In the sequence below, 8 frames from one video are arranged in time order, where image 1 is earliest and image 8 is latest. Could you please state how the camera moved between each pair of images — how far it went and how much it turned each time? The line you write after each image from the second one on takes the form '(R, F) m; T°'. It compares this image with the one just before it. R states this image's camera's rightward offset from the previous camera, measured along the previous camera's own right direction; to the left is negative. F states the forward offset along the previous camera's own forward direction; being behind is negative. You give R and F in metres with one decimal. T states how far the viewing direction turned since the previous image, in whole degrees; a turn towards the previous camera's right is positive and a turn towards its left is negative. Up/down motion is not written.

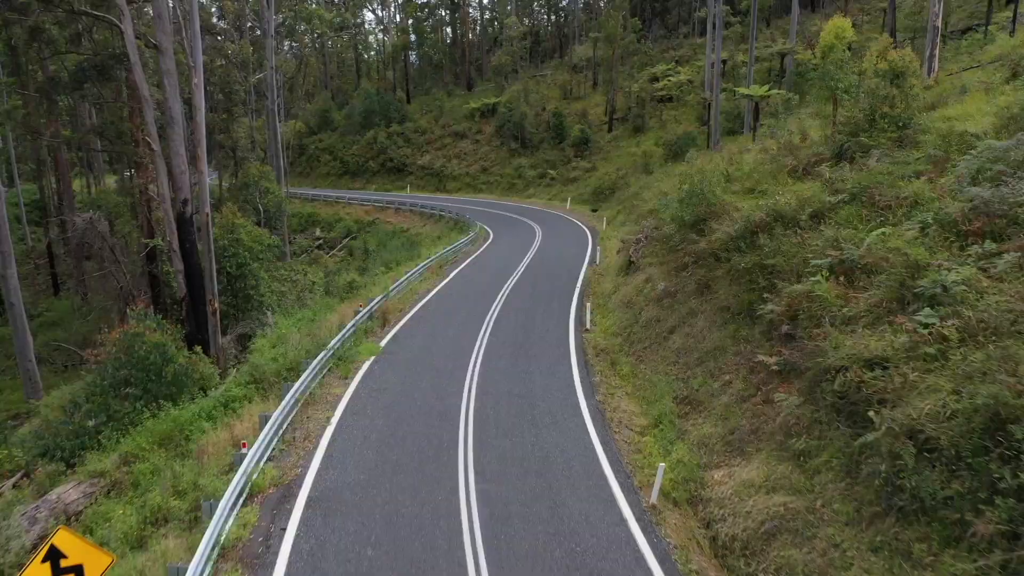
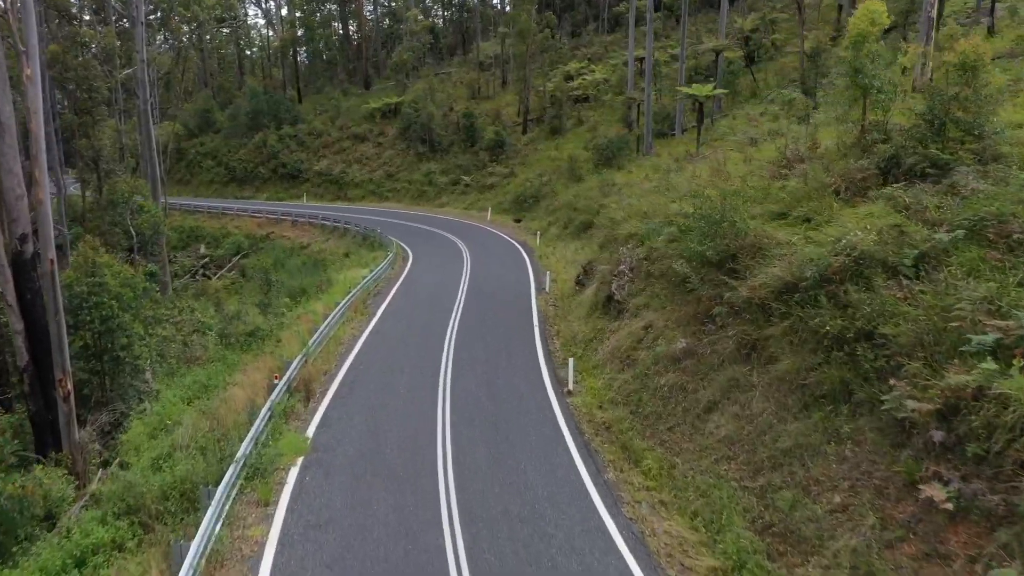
(-1.1, +3.7) m; +7°
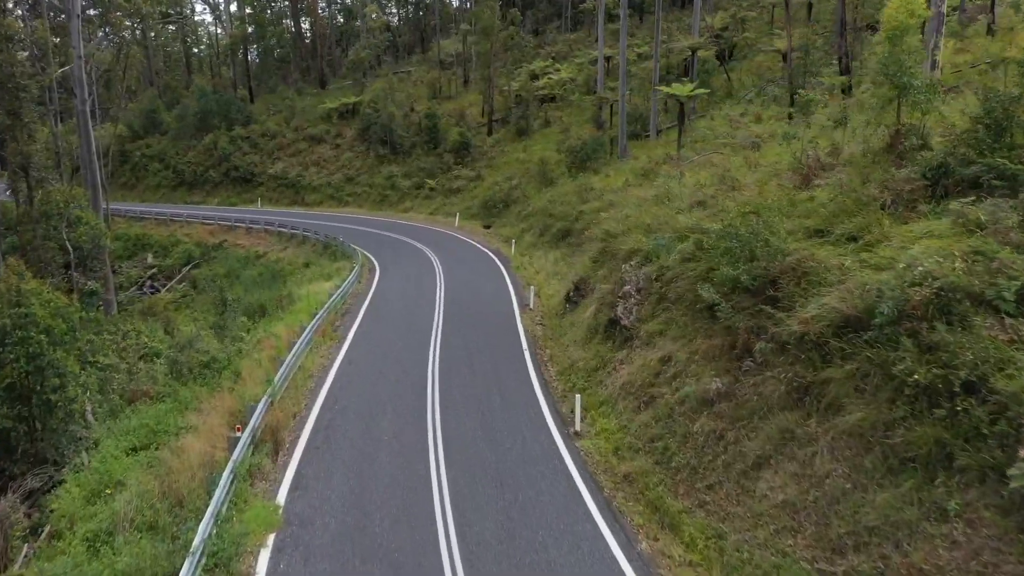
(-0.6, +1.7) m; +3°
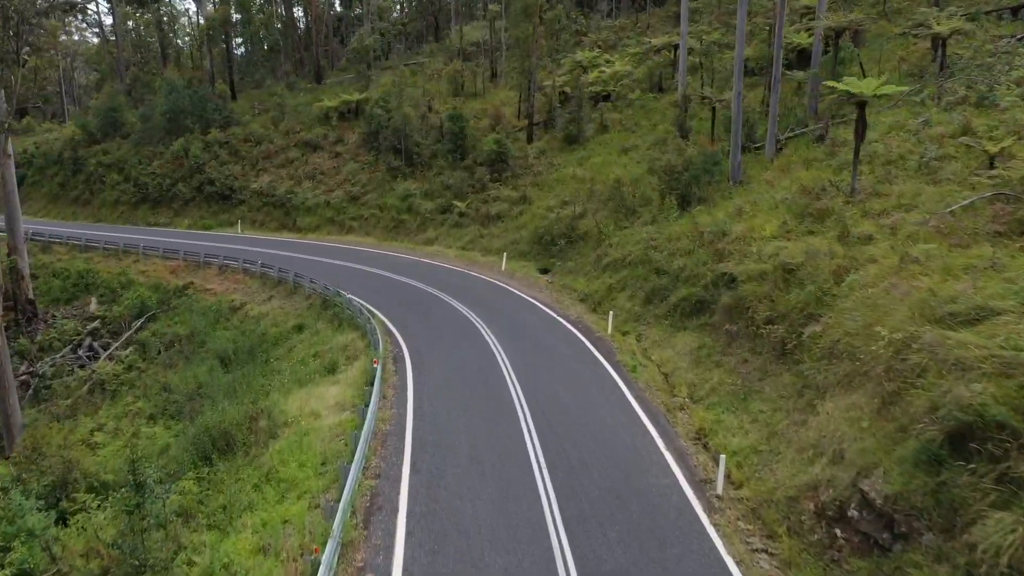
(-2.2, +8.9) m; 0°
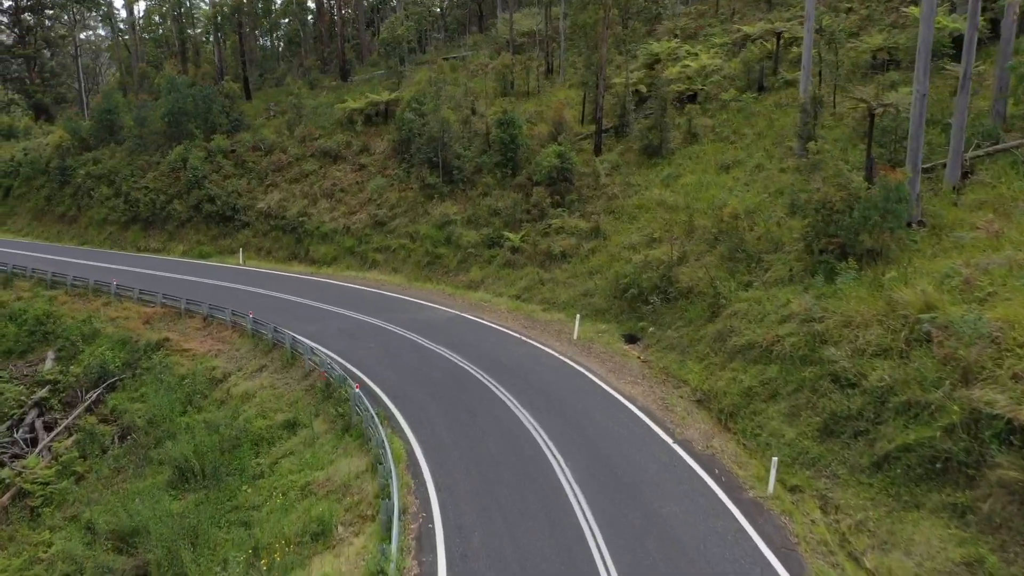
(-0.8, +6.7) m; -3°
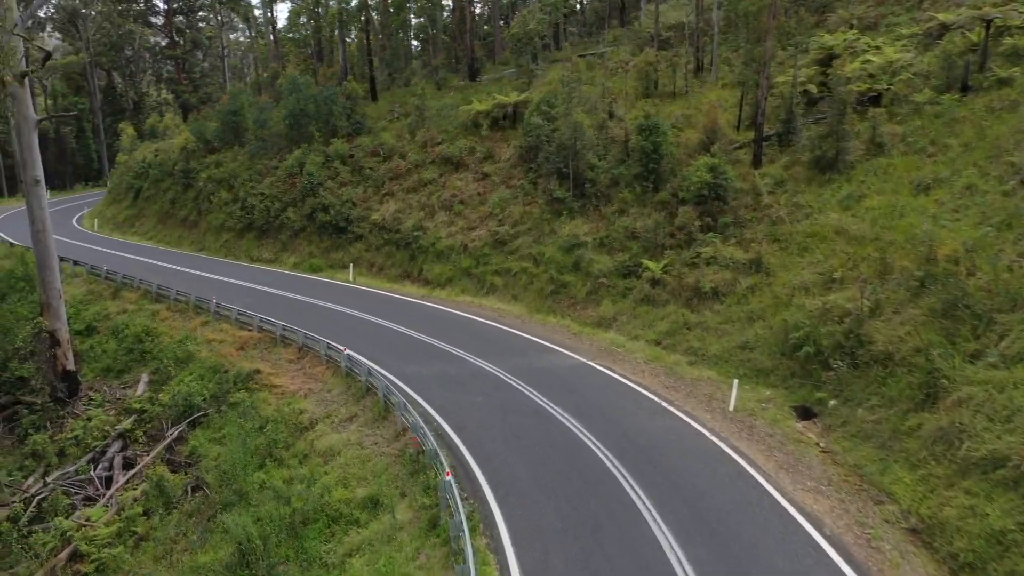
(-0.1, +3.4) m; -9°
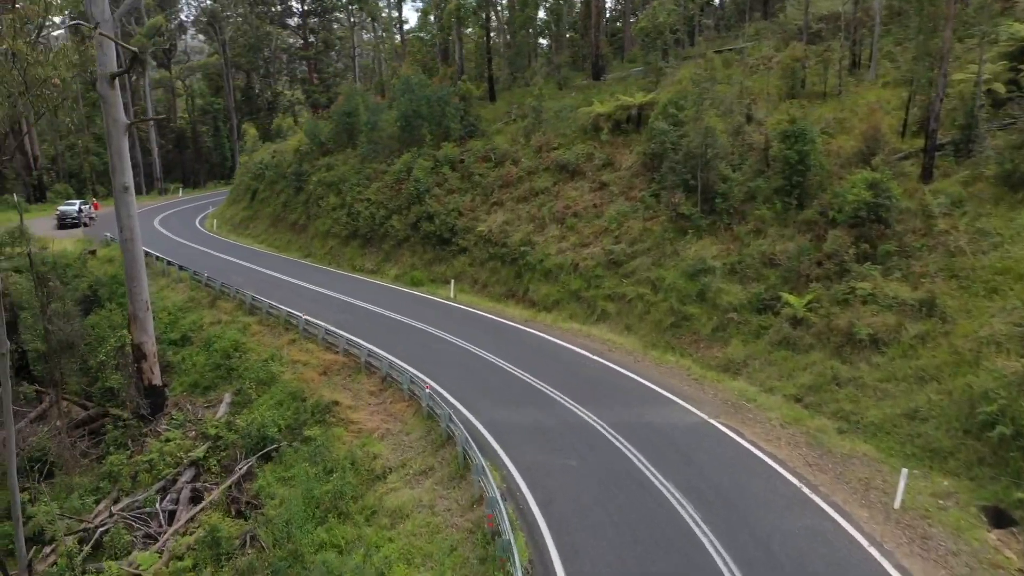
(+0.3, +2.6) m; -9°
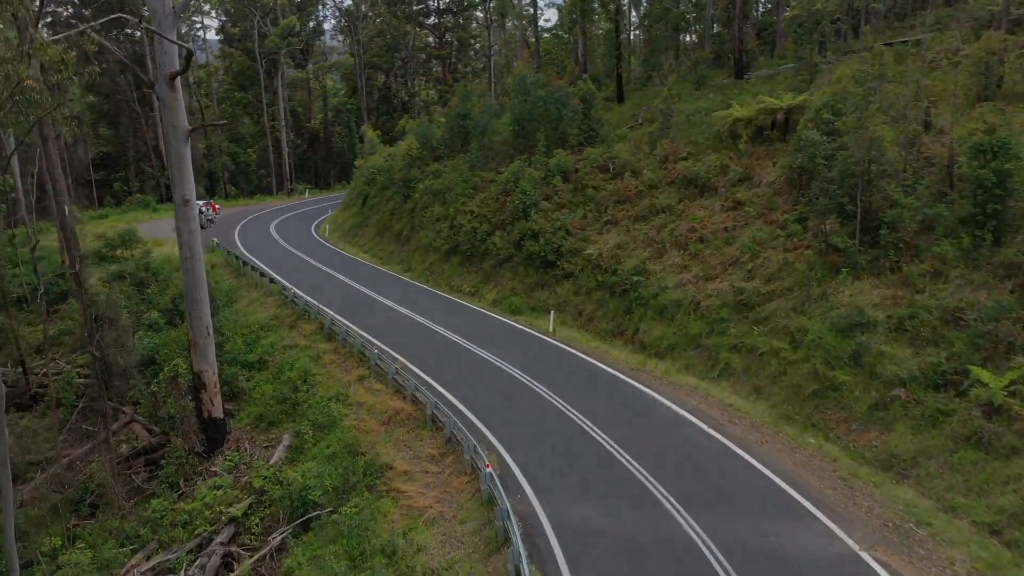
(+0.7, +3.4) m; -10°
